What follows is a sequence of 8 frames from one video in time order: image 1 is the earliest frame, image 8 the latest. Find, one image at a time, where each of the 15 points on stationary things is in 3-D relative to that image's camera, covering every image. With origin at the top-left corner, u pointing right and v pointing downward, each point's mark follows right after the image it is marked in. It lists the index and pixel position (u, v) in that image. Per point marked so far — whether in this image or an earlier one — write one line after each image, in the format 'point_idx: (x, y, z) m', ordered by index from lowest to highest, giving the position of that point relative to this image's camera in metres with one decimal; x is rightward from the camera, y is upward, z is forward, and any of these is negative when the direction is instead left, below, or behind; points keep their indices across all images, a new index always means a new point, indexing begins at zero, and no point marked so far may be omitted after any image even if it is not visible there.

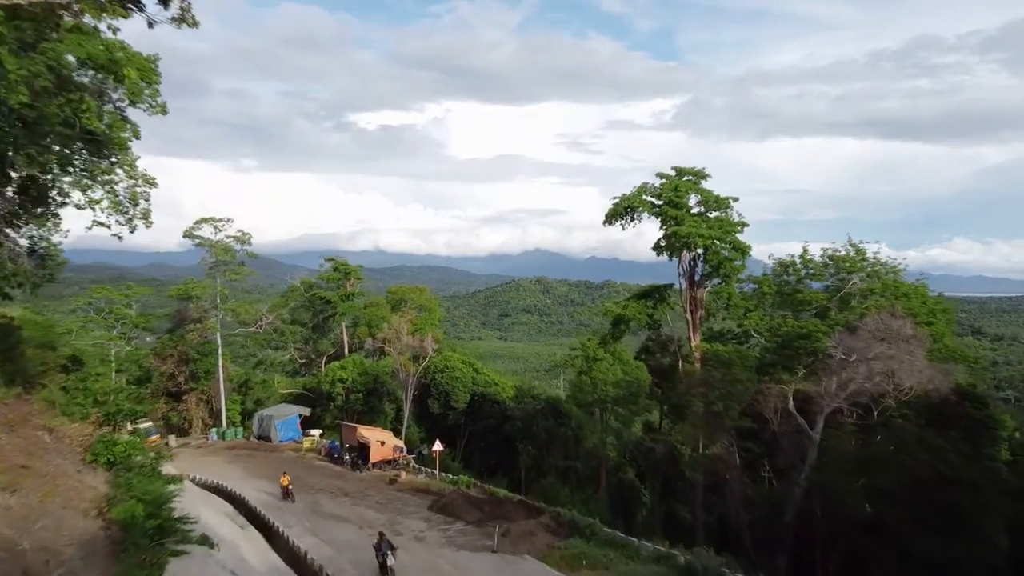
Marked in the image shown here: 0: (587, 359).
0: (+2.6, -2.4, +20.7) m
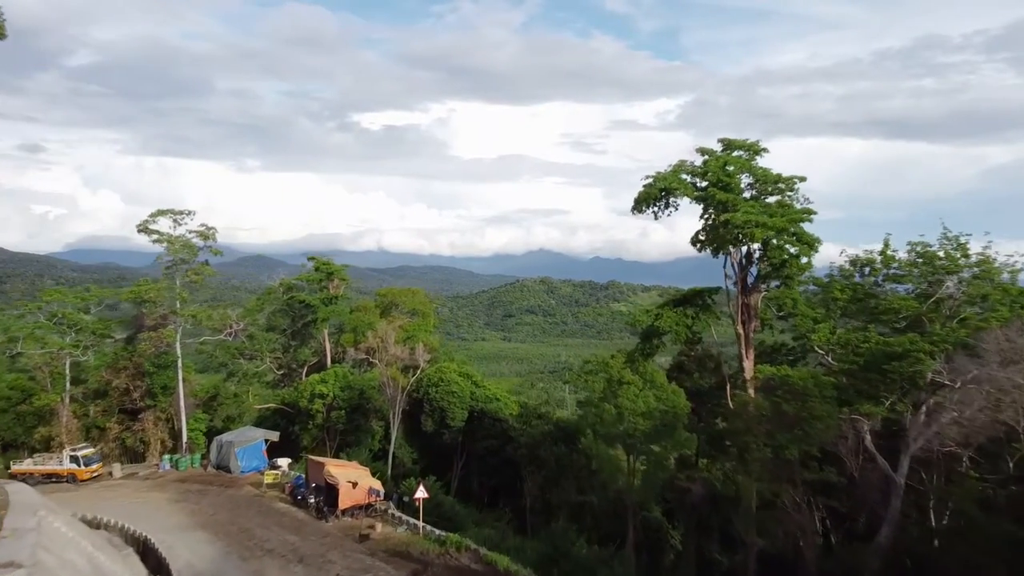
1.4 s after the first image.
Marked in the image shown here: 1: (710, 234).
0: (+2.6, -2.5, +16.9) m
1: (+4.6, +1.2, +14.6) m
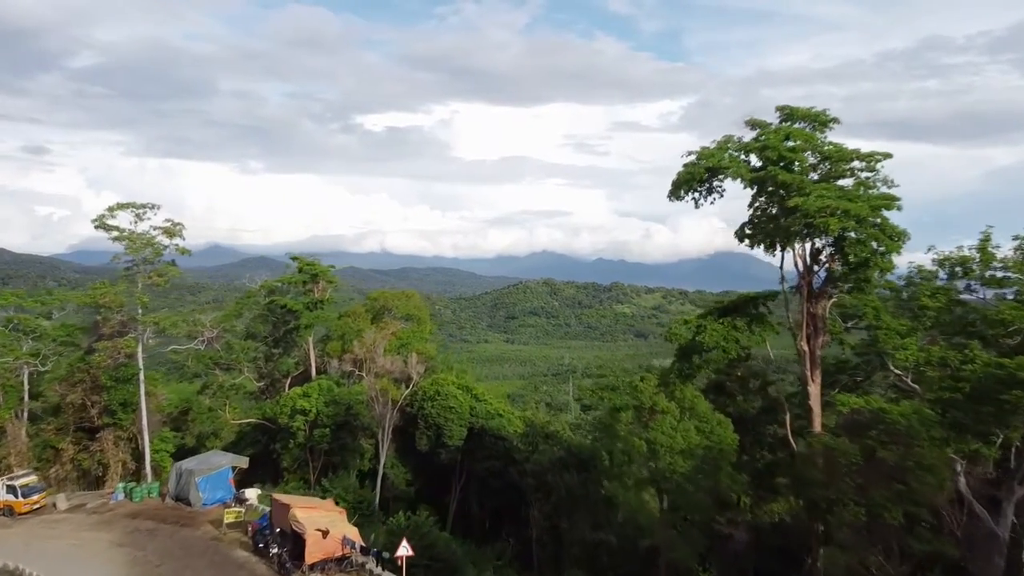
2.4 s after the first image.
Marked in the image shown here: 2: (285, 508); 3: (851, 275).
0: (+2.8, -2.7, +14.0) m
1: (+4.7, +1.1, +11.7) m
2: (-4.9, -4.8, +13.7) m
3: (+5.9, +0.3, +11.1) m
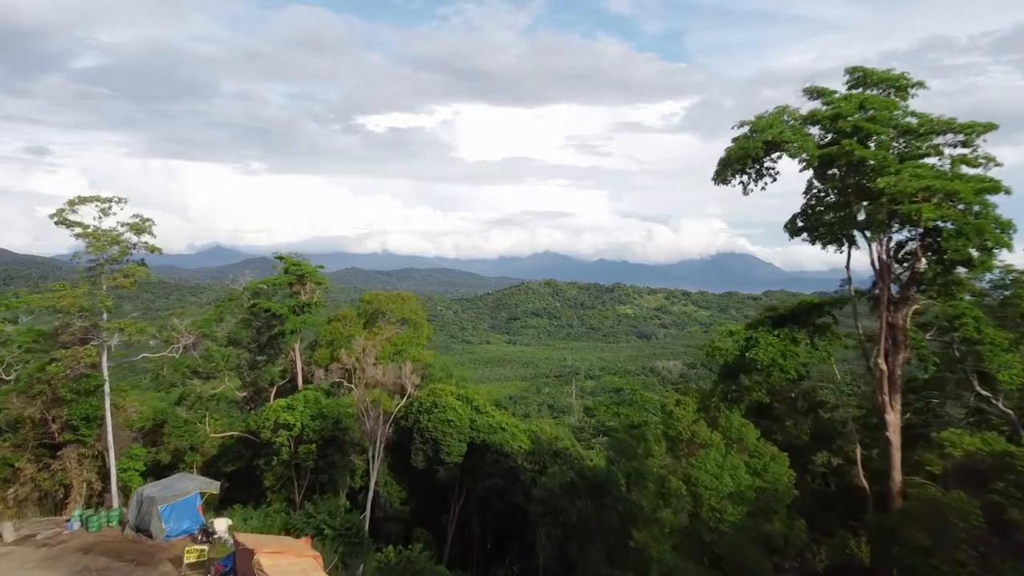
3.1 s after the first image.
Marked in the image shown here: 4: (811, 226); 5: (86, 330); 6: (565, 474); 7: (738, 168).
0: (+2.9, -2.7, +11.8) m
1: (+4.8, +1.1, +9.5) m
2: (-4.8, -4.8, +11.5) m
3: (+6.0, +0.2, +8.9) m
4: (+4.8, +1.0, +10.3) m
5: (-13.4, -1.3, +19.9) m
6: (+1.5, -5.5, +18.5) m
7: (+3.3, +1.8, +9.3) m
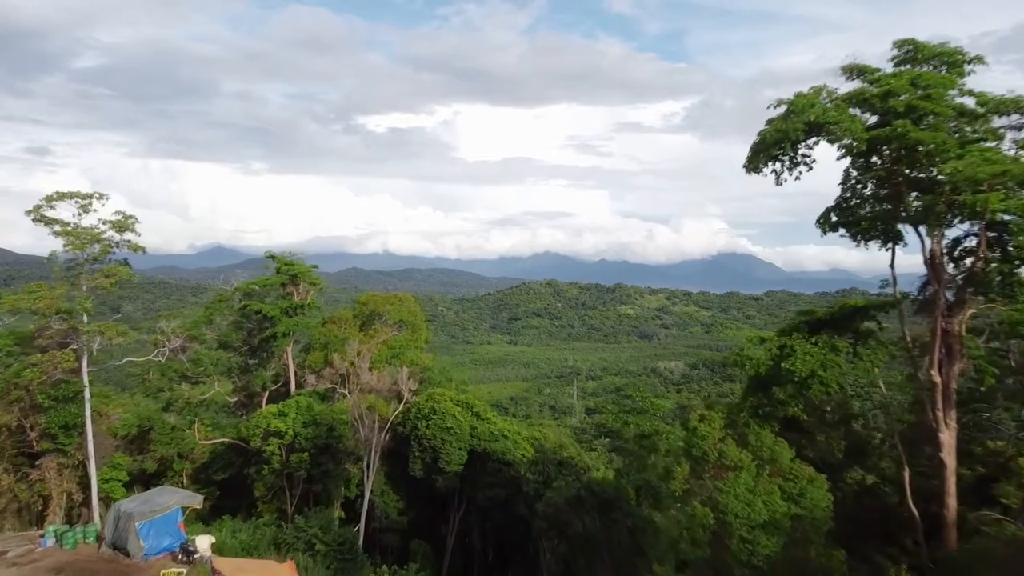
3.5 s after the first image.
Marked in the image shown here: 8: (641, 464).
0: (+2.9, -2.7, +10.7) m
1: (+4.9, +1.1, +8.5) m
2: (-4.7, -4.9, +10.4) m
3: (+6.1, +0.2, +7.8) m
4: (+4.9, +1.0, +9.2) m
5: (-13.4, -1.4, +18.9) m
6: (+1.6, -5.5, +17.5) m
7: (+3.4, +1.8, +8.3) m
8: (+3.2, -4.4, +16.0) m
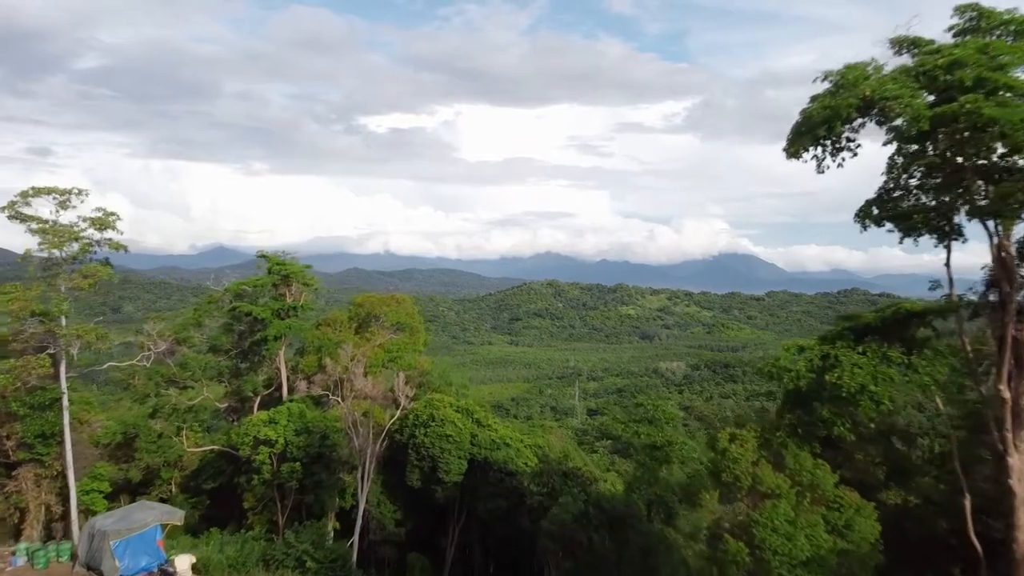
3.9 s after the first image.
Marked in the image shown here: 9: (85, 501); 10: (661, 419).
0: (+3.0, -2.8, +9.6) m
1: (+4.9, +1.0, +7.4) m
2: (-4.7, -4.9, +9.4) m
3: (+6.2, +0.1, +6.8) m
4: (+5.0, +1.0, +8.1) m
5: (-13.3, -1.4, +17.8) m
6: (+1.7, -5.5, +16.4) m
7: (+3.5, +1.7, +7.2) m
8: (+3.3, -4.5, +14.9) m
9: (-12.8, -6.4, +19.0) m
10: (+3.6, -3.2, +15.2) m
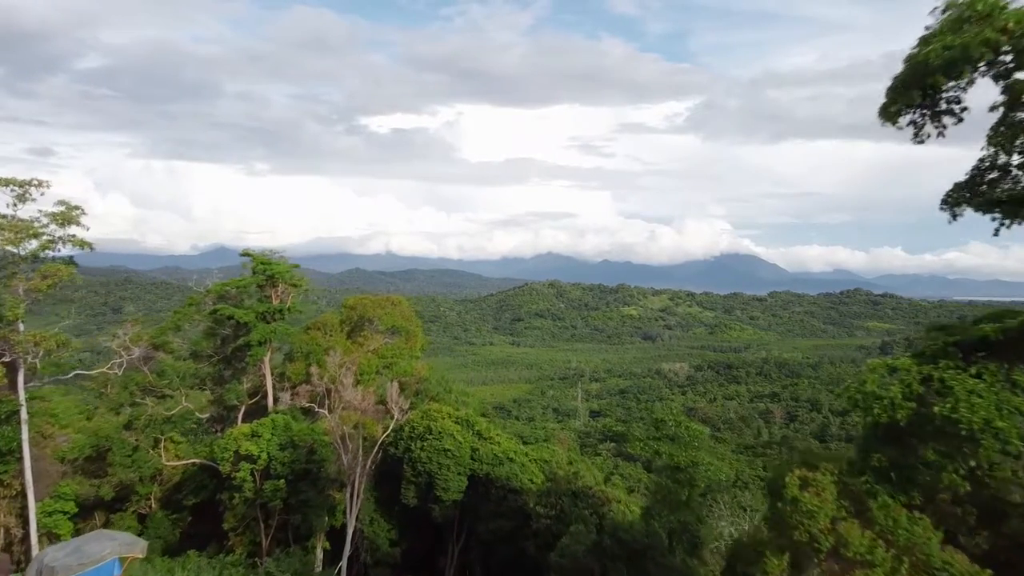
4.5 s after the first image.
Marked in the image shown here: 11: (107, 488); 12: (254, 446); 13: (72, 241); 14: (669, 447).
0: (+3.1, -2.8, +7.9) m
1: (+5.0, +1.0, +5.7) m
2: (-4.6, -4.9, +7.7) m
3: (+6.3, +0.1, +5.0) m
4: (+5.0, +0.9, +6.4) m
5: (-13.2, -1.4, +16.1) m
6: (+1.8, -5.6, +14.7) m
7: (+3.5, +1.7, +5.5) m
8: (+3.4, -4.5, +13.2) m
9: (-12.7, -6.4, +17.3) m
10: (+3.7, -3.2, +13.4) m
11: (-12.8, -6.3, +19.9) m
12: (-7.5, -4.6, +18.3) m
13: (-11.6, +1.2, +16.5) m
14: (+3.3, -3.4, +13.3) m
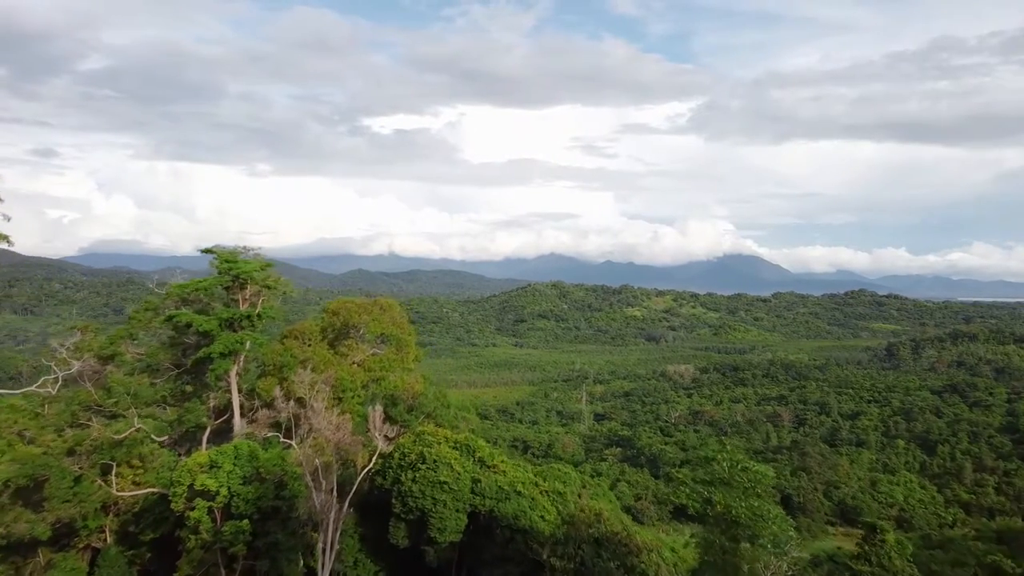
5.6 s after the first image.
0: (+3.3, -2.8, +4.8) m
1: (+5.2, +1.0, +2.6) m
2: (-4.4, -5.0, +4.7) m
3: (+6.4, +0.1, +1.9) m
4: (+5.2, +0.9, +3.3) m
5: (-13.0, -1.5, +13.1) m
6: (+2.0, -5.6, +11.6) m
7: (+3.7, +1.7, +2.4) m
8: (+3.6, -4.5, +10.1) m
9: (-12.5, -6.5, +14.3) m
10: (+3.9, -3.2, +10.4) m
11: (-12.5, -6.4, +16.9) m
12: (-7.3, -4.6, +15.2) m
13: (-11.4, +1.2, +13.5) m
14: (+3.5, -3.4, +10.2) m
